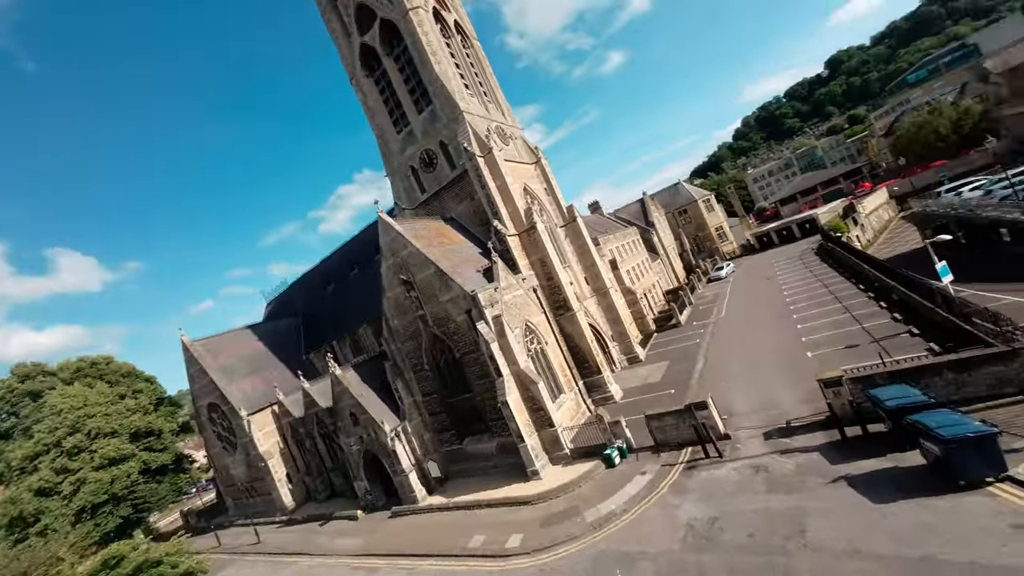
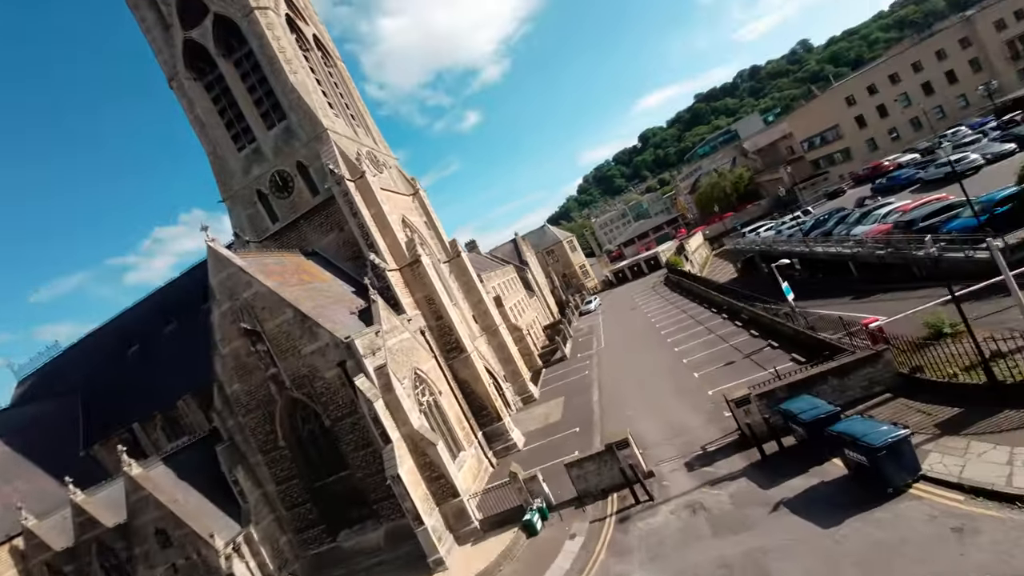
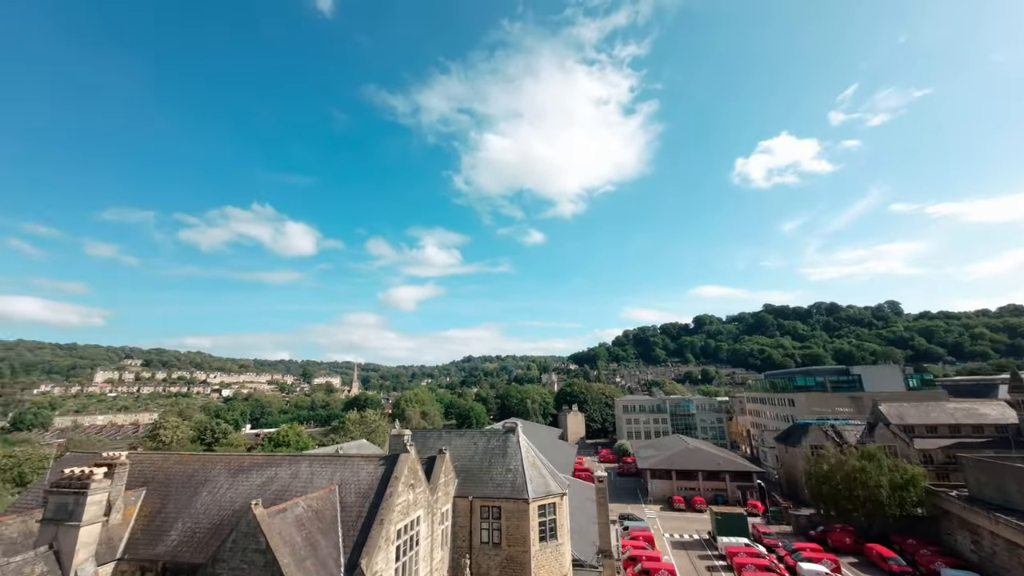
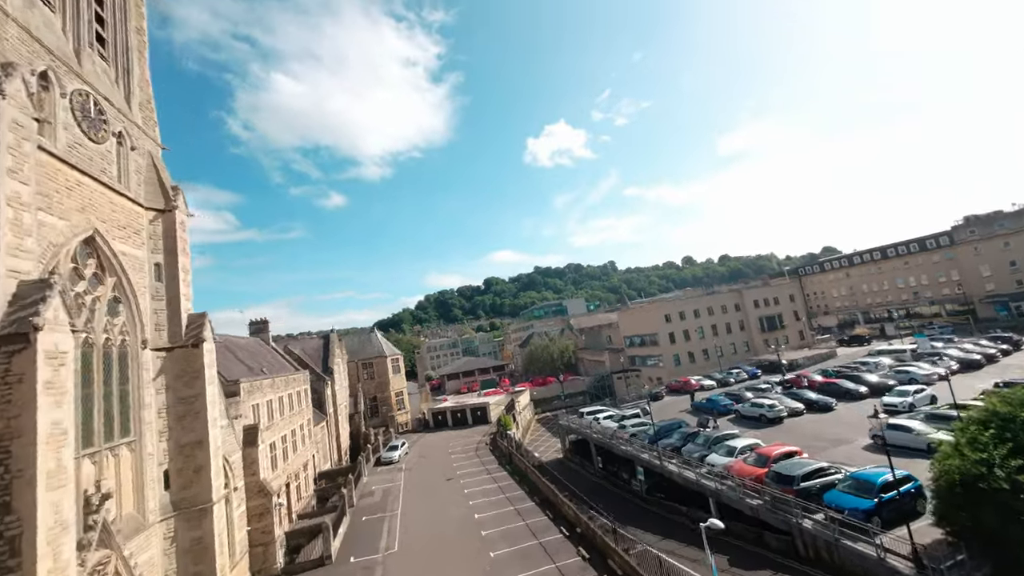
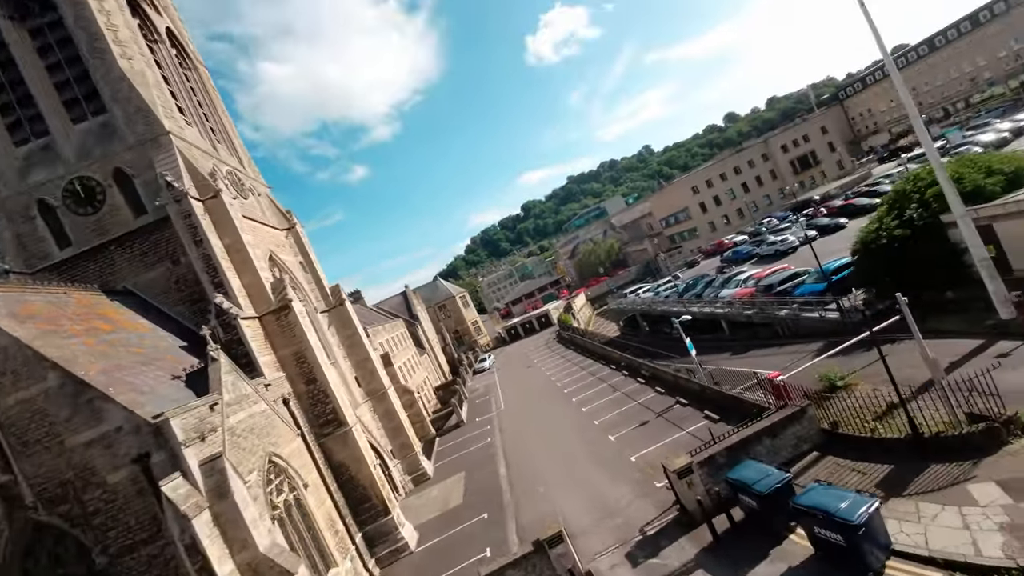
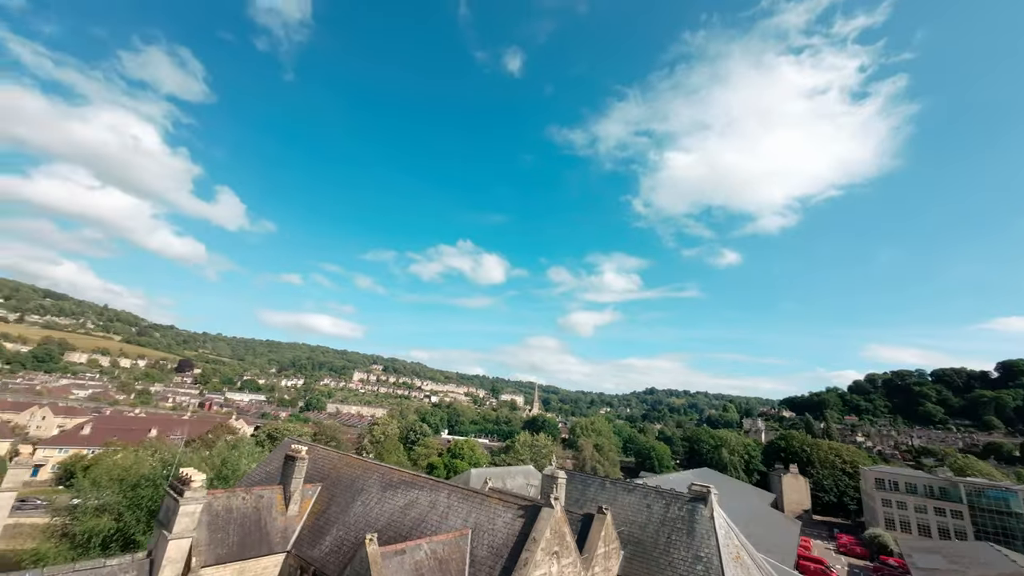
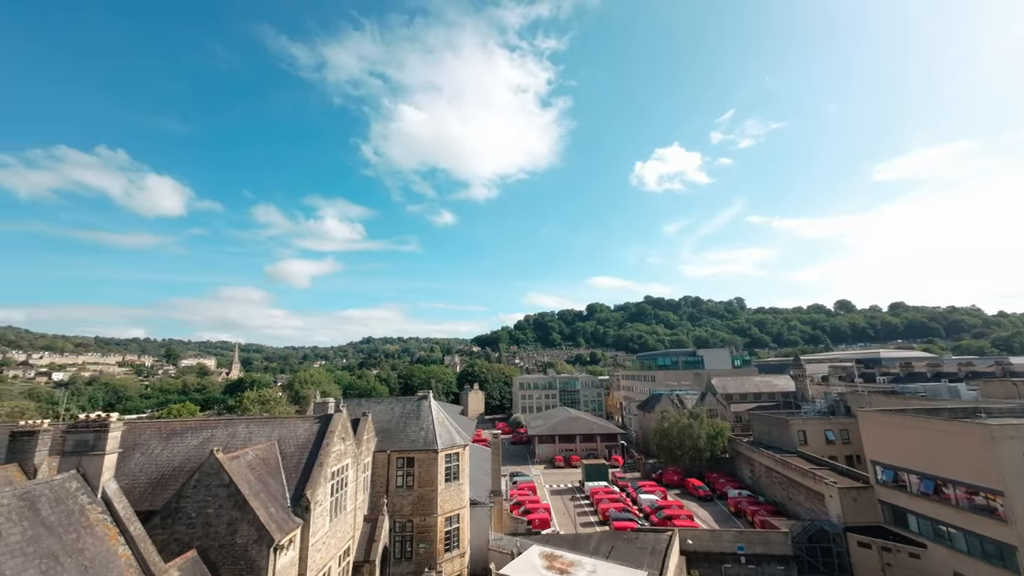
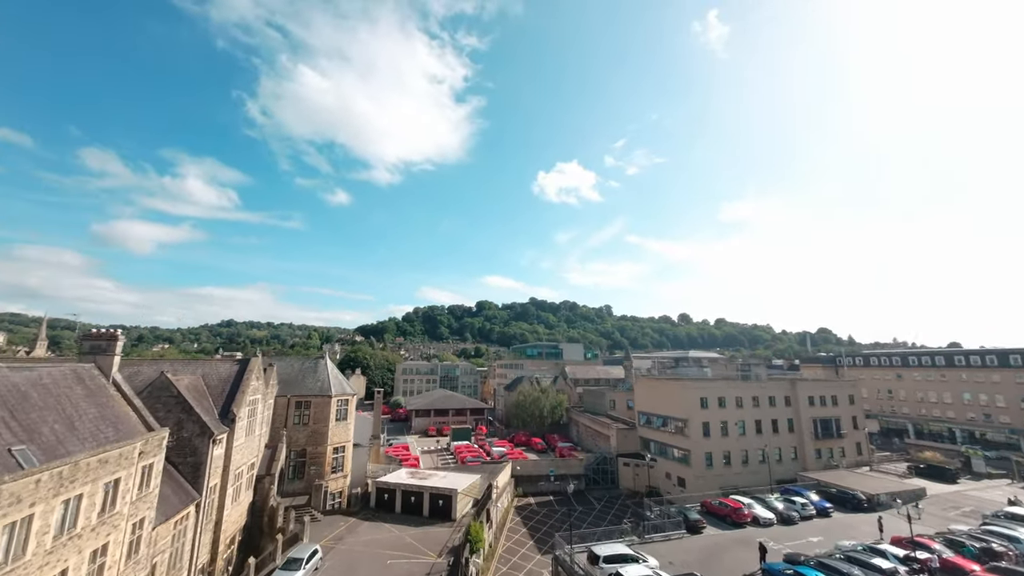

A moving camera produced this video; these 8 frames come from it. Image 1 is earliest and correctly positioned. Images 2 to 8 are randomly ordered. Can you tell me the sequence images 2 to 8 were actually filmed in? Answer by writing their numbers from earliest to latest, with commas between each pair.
2, 5, 4, 8, 7, 3, 6
